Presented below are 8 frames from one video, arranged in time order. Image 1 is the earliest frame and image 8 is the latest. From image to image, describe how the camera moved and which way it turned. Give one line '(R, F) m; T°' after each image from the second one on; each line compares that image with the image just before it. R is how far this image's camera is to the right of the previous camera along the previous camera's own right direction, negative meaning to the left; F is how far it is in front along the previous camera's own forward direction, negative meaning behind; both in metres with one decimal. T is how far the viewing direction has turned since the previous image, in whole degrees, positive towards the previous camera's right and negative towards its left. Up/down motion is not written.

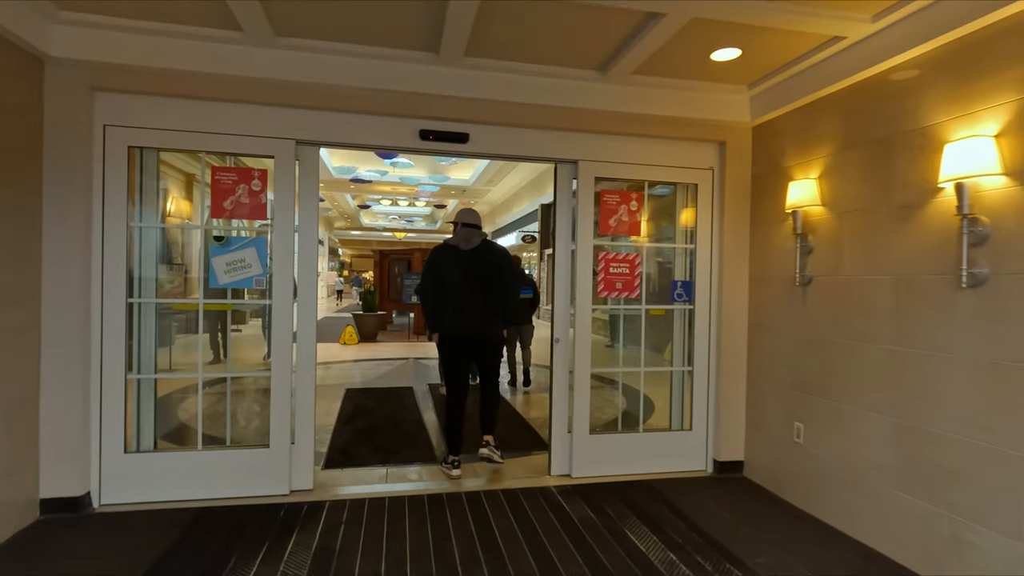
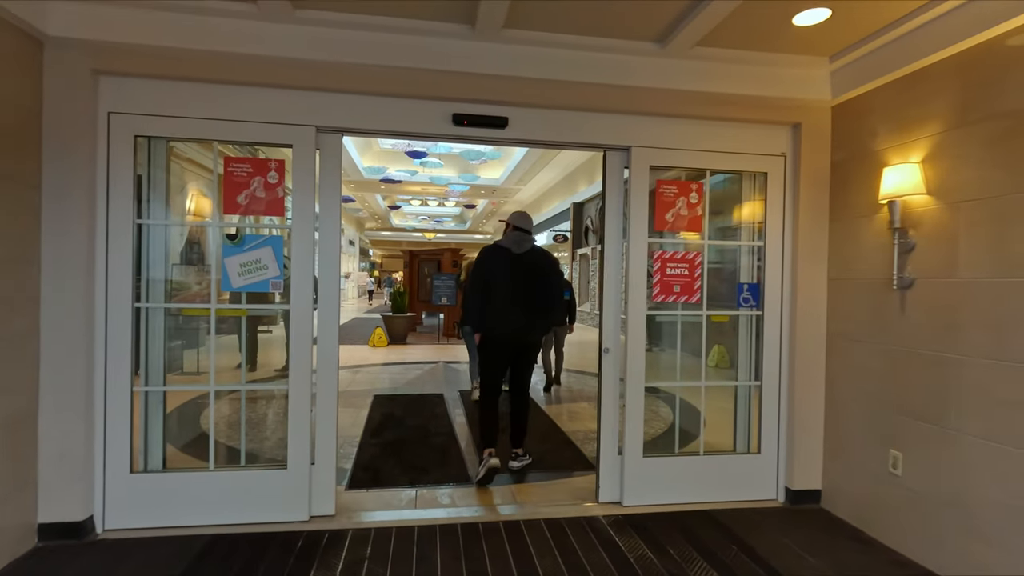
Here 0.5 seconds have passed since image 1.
(-0.1, +0.4) m; -3°
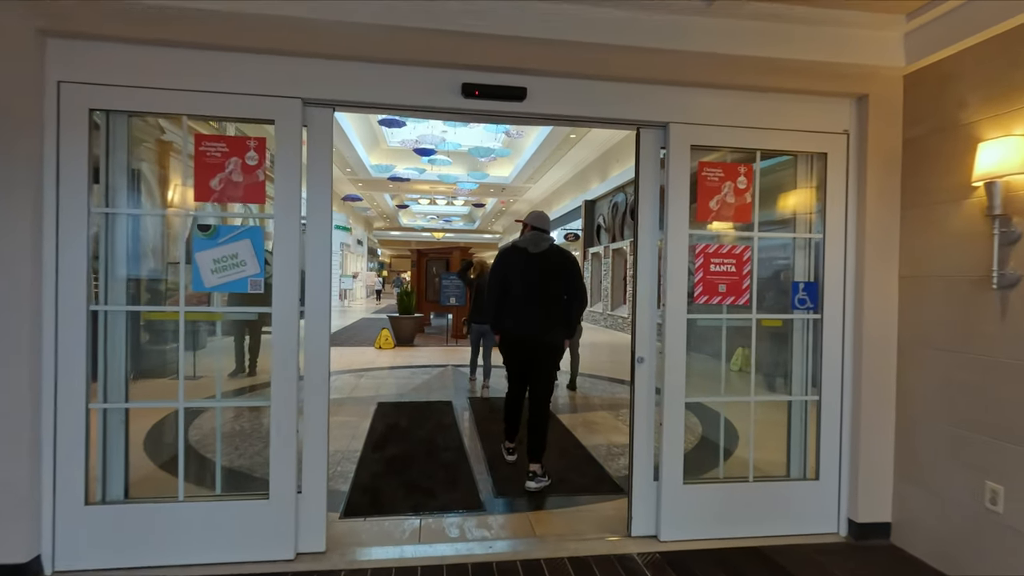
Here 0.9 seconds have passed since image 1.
(0.0, +0.4) m; -1°
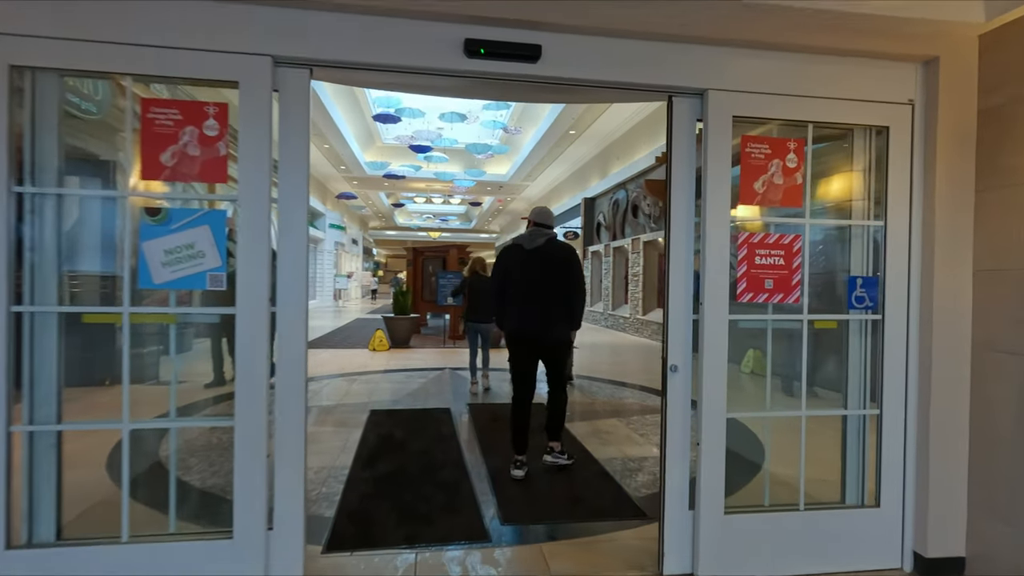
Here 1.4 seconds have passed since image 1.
(-0.1, +0.4) m; 0°
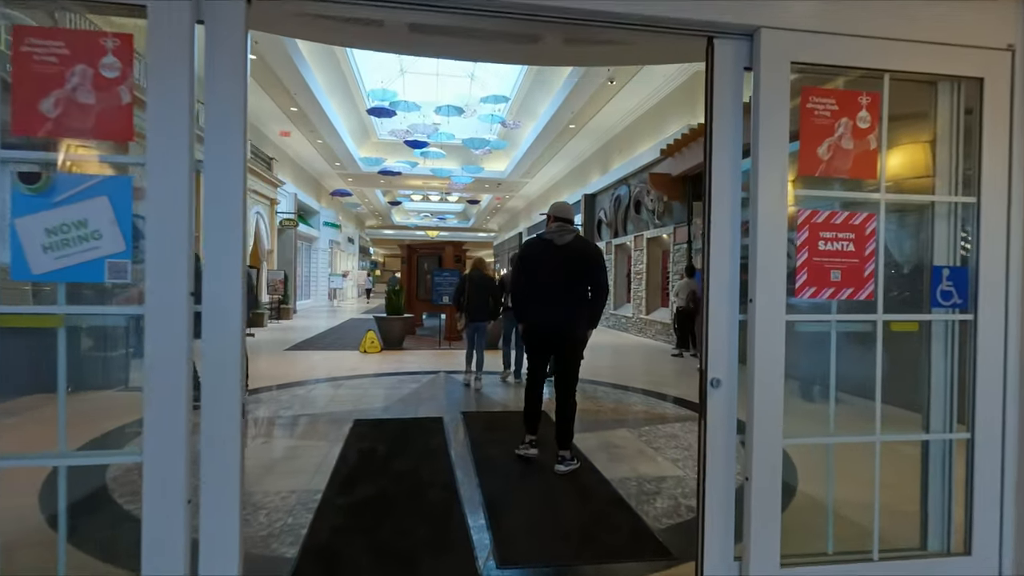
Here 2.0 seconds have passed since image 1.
(0.0, +0.5) m; 0°
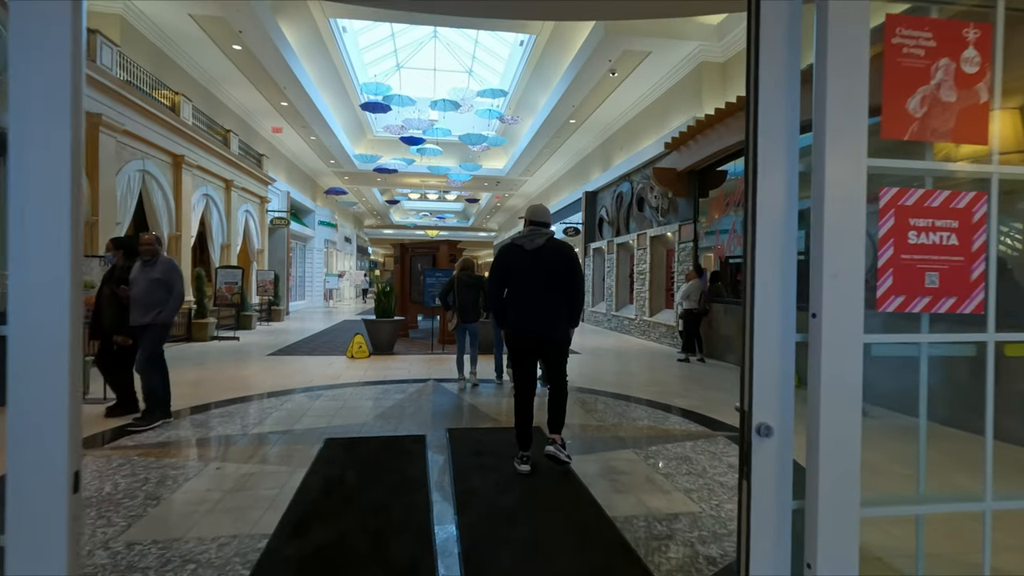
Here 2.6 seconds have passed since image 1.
(+0.1, +0.5) m; 0°
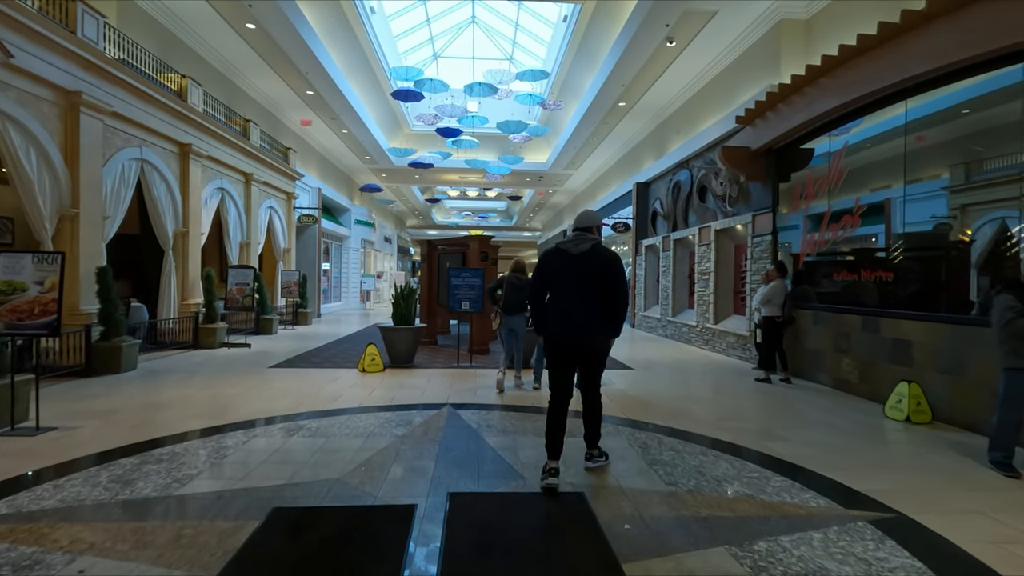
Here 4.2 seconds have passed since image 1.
(+0.1, +1.3) m; -5°
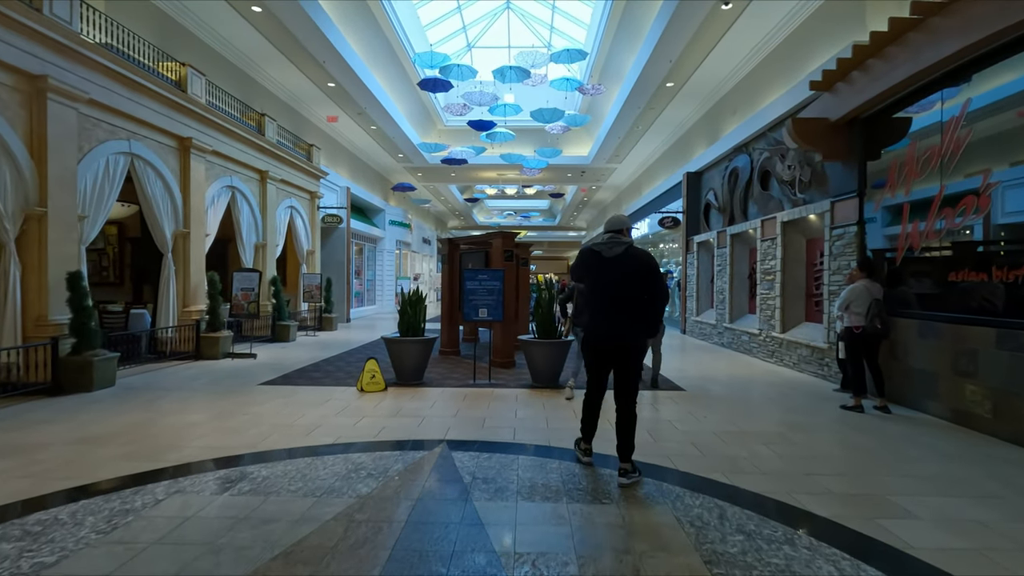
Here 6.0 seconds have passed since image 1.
(+0.3, +1.1) m; -5°
